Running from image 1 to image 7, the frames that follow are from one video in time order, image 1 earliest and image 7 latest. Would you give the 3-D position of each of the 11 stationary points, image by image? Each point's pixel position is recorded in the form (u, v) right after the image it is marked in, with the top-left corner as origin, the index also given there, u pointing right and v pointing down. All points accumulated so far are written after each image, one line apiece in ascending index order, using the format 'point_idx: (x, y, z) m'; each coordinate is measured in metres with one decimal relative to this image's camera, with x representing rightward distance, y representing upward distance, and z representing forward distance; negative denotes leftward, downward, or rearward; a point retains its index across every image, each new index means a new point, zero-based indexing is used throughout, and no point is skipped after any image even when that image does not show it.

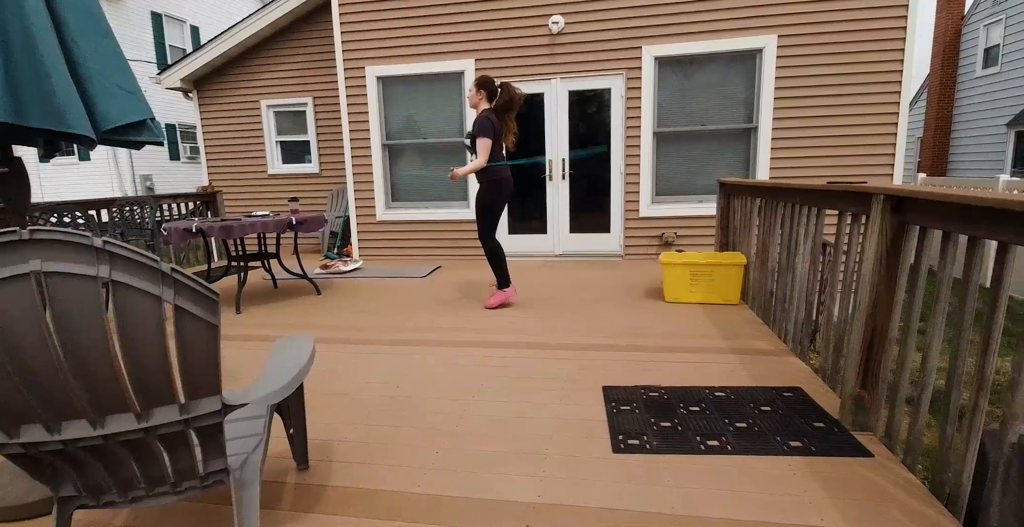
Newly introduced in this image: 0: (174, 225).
0: (-2.5, +0.3, +3.9) m
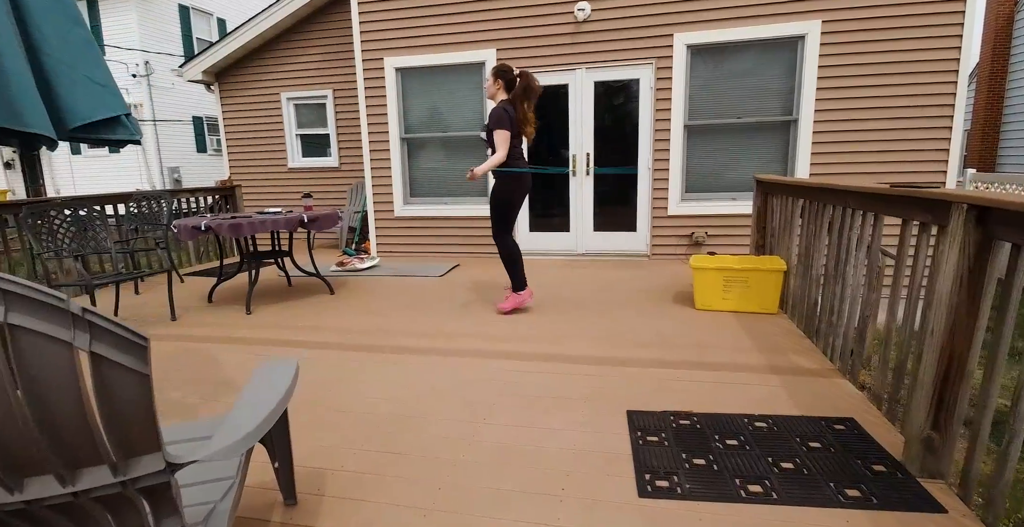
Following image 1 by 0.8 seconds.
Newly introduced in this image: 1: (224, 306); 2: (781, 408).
0: (-2.4, +0.3, +3.8) m
1: (-2.2, -0.3, +4.1) m
2: (+1.1, -0.6, +2.1) m
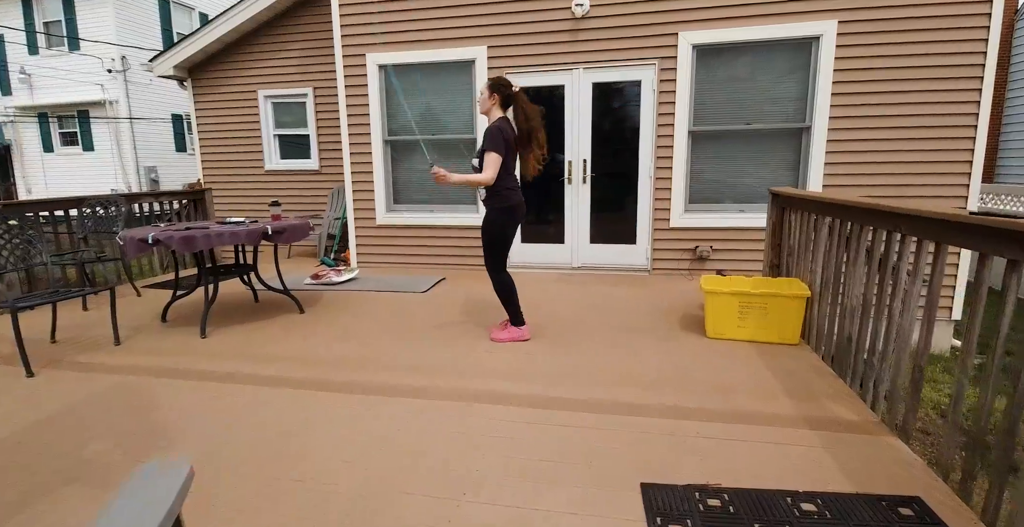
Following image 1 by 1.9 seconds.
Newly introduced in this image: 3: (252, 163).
0: (-2.4, +0.2, +3.4) m
1: (-2.3, -0.5, +3.7) m
2: (+1.0, -0.7, +1.7) m
3: (-3.5, +1.4, +7.2) m
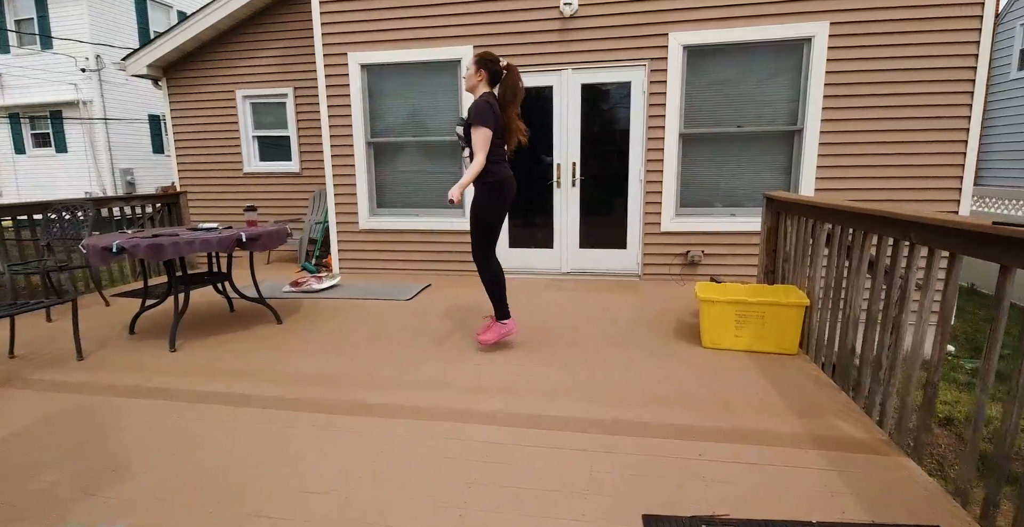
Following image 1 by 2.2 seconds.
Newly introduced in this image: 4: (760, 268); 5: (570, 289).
0: (-2.5, +0.1, +3.2) m
1: (-2.4, -0.5, +3.5) m
2: (+1.0, -0.8, +1.6) m
3: (-3.7, +1.3, +6.9) m
4: (+1.7, 0.0, +3.7) m
5: (+0.5, -0.2, +4.7) m
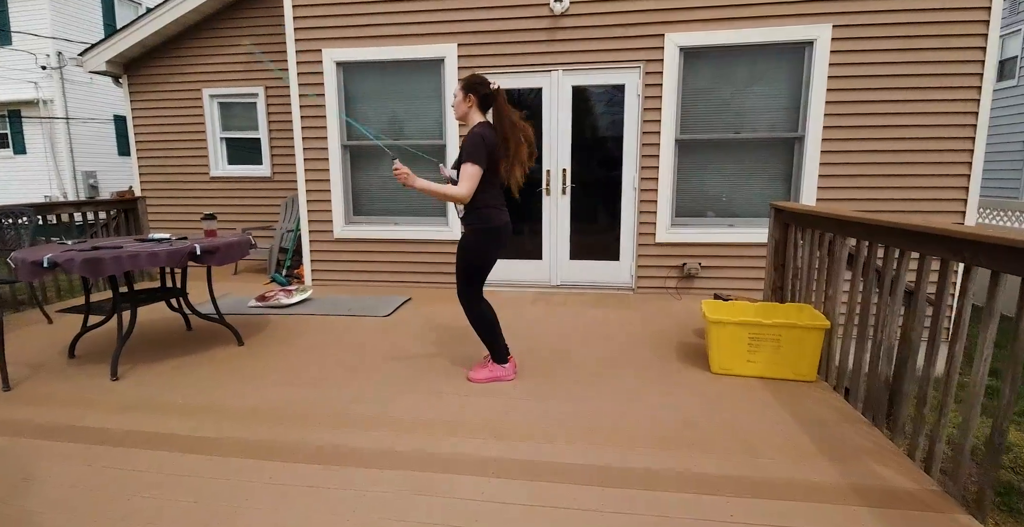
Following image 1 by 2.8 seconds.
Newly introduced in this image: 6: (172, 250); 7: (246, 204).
0: (-2.6, +0.1, +2.8) m
1: (-2.5, -0.6, +3.1) m
2: (+1.0, -0.8, +1.3) m
3: (-3.9, +1.2, +6.5) m
4: (+1.7, -0.1, +3.4) m
5: (+0.4, -0.3, +4.4) m
6: (-1.8, +0.1, +2.9) m
7: (-3.3, +0.7, +6.5) m
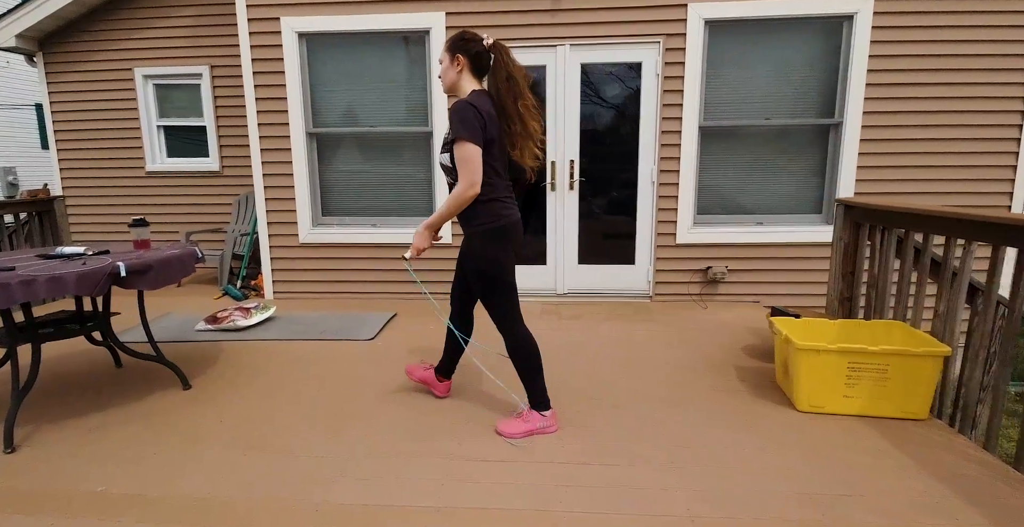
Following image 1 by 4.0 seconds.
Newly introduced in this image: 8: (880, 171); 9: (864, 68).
0: (-2.4, -0.1, +2.0) m
1: (-2.3, -0.7, +2.2) m
2: (+1.3, -0.9, +0.8) m
3: (-4.0, +1.1, +5.6) m
4: (+1.8, -0.2, +2.9) m
5: (+0.4, -0.4, +3.8) m
6: (-1.7, 0.0, +2.1) m
7: (-3.4, +0.6, +5.6) m
8: (+2.7, +0.7, +3.9) m
9: (+2.5, +1.4, +3.7) m
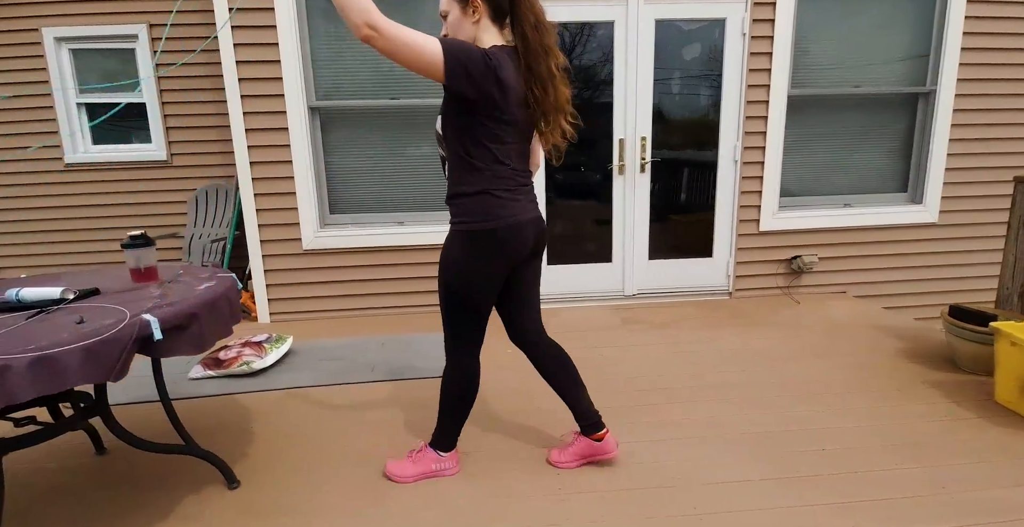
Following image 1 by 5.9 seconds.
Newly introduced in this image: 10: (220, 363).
0: (-1.7, -0.2, +1.0) m
1: (-1.6, -0.9, +1.3) m
2: (+2.2, -0.9, +0.4) m
3: (-3.8, +0.9, +4.3) m
4: (+2.3, -0.1, +2.5) m
5: (+0.9, -0.4, +3.2) m
6: (-1.0, -0.2, +1.2) m
7: (-3.2, +0.5, +4.4) m
8: (+3.1, +0.8, +3.6) m
9: (+2.9, +1.5, +3.4) m
10: (-1.4, -0.5, +2.6) m
